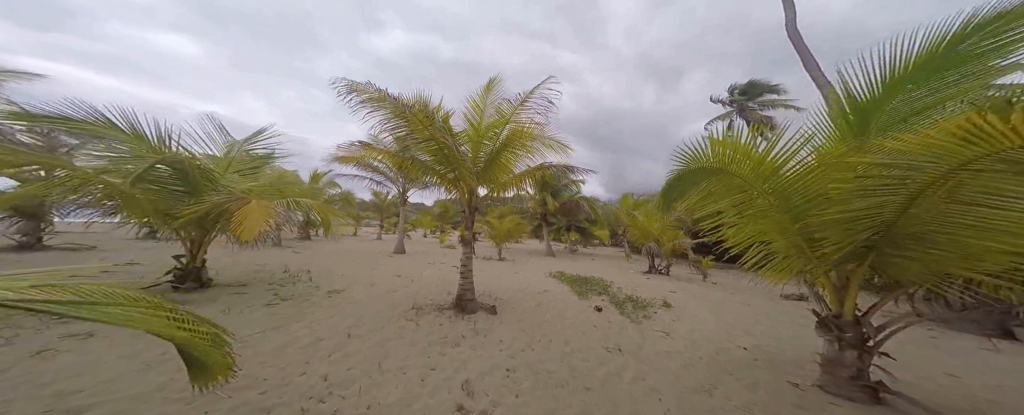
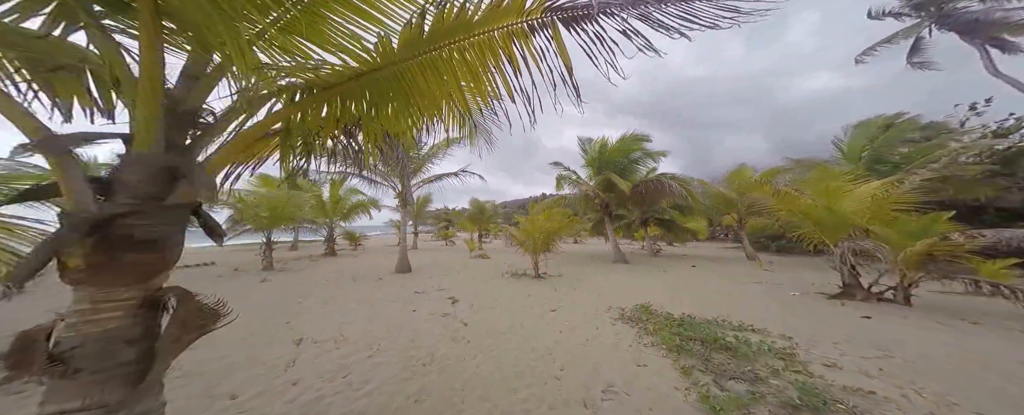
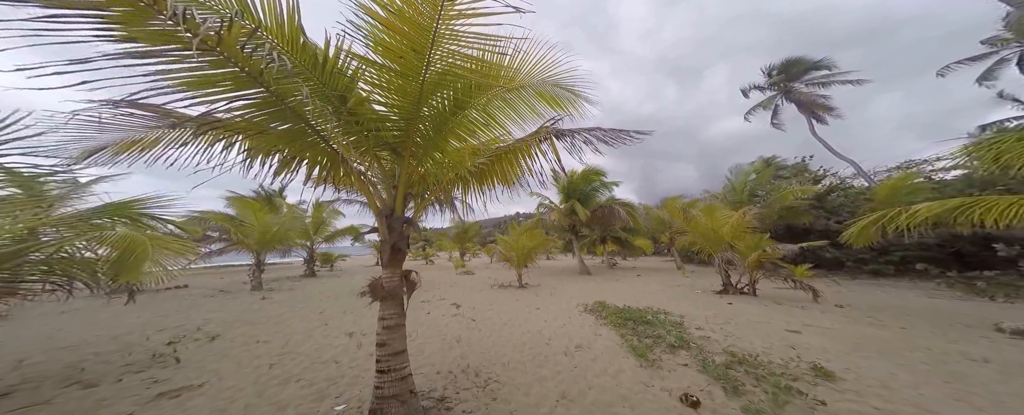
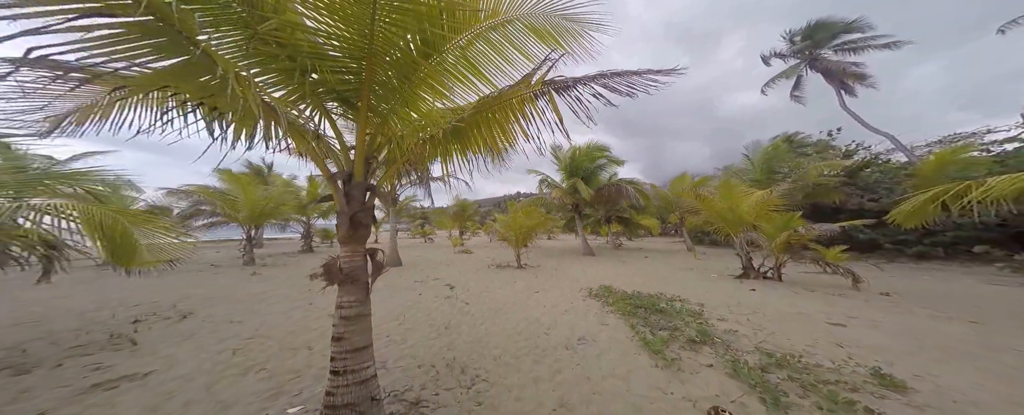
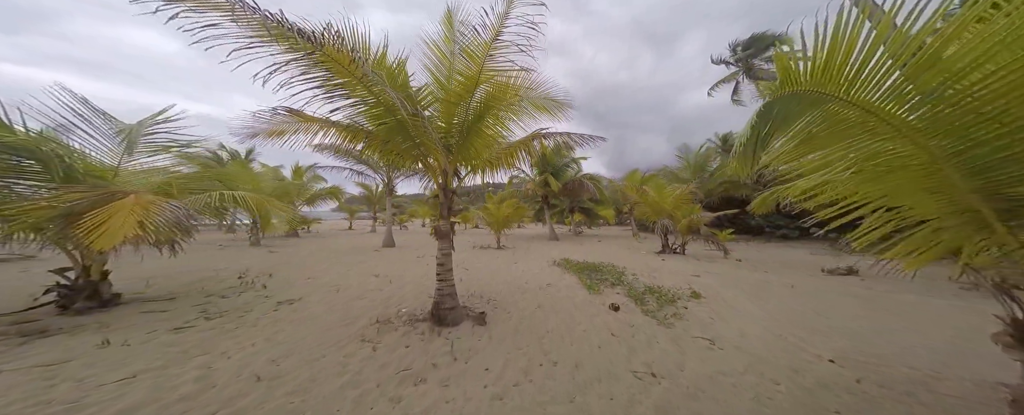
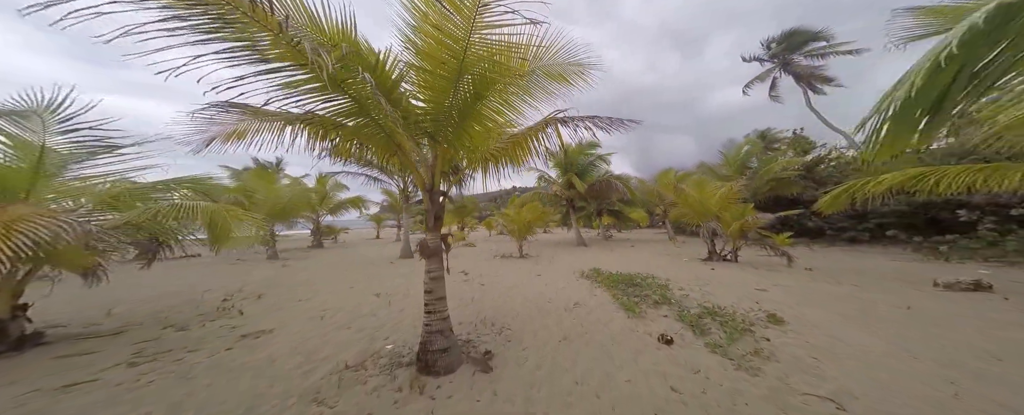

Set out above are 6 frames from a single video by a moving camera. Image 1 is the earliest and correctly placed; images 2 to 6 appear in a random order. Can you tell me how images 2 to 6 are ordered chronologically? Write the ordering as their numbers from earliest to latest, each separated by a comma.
5, 6, 3, 4, 2
